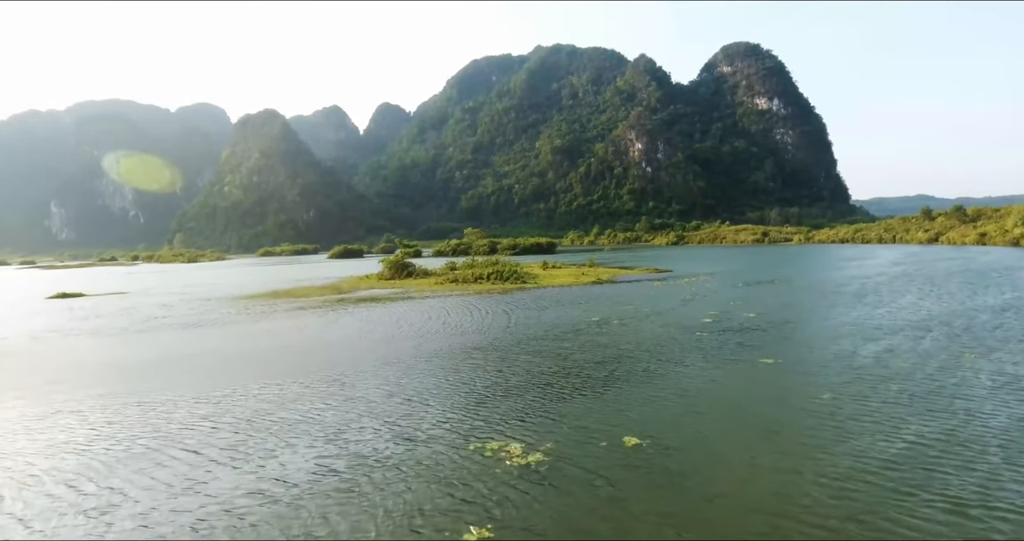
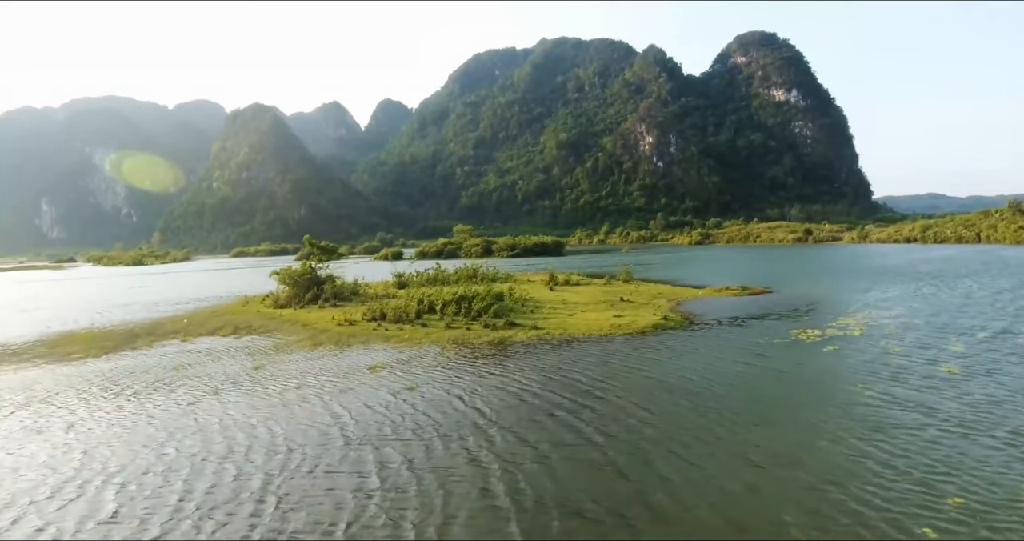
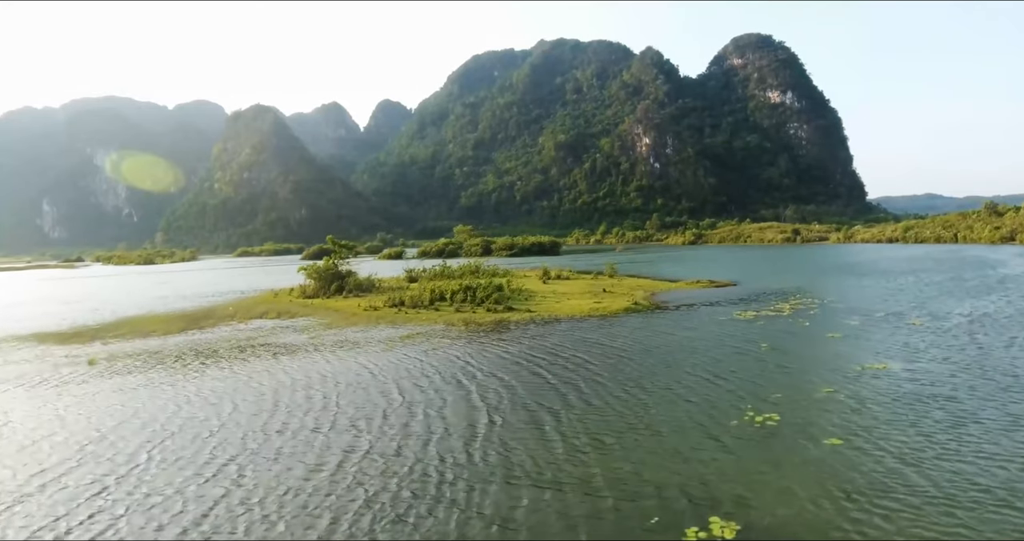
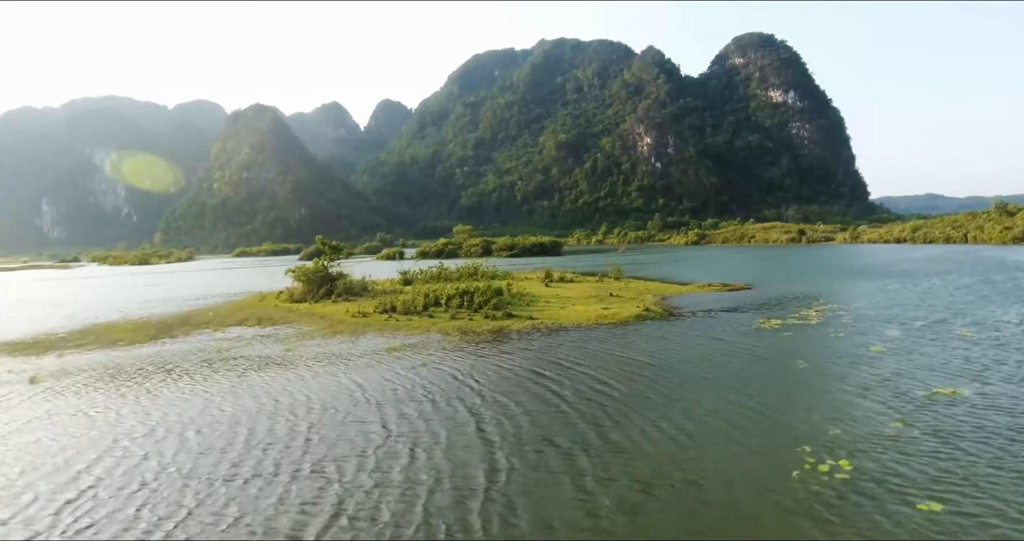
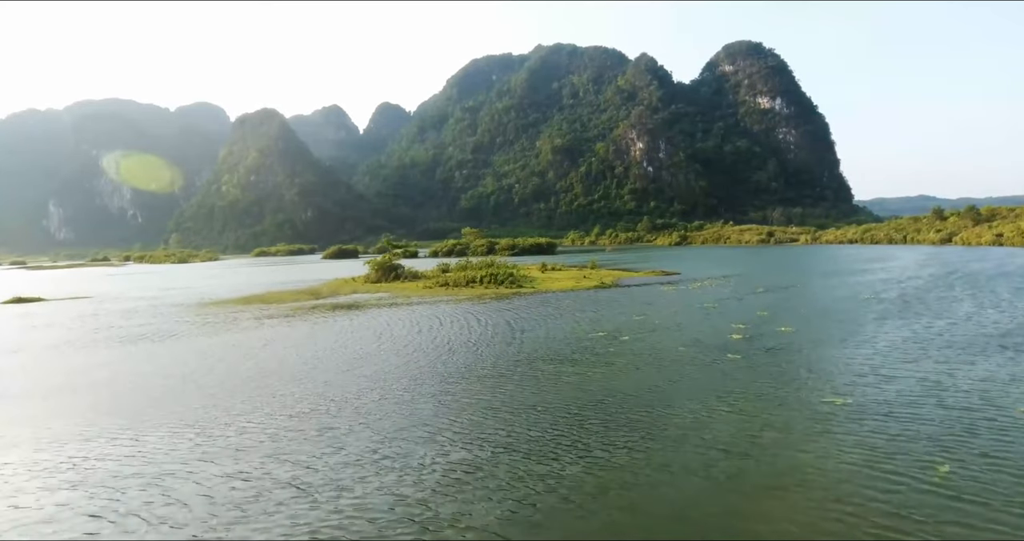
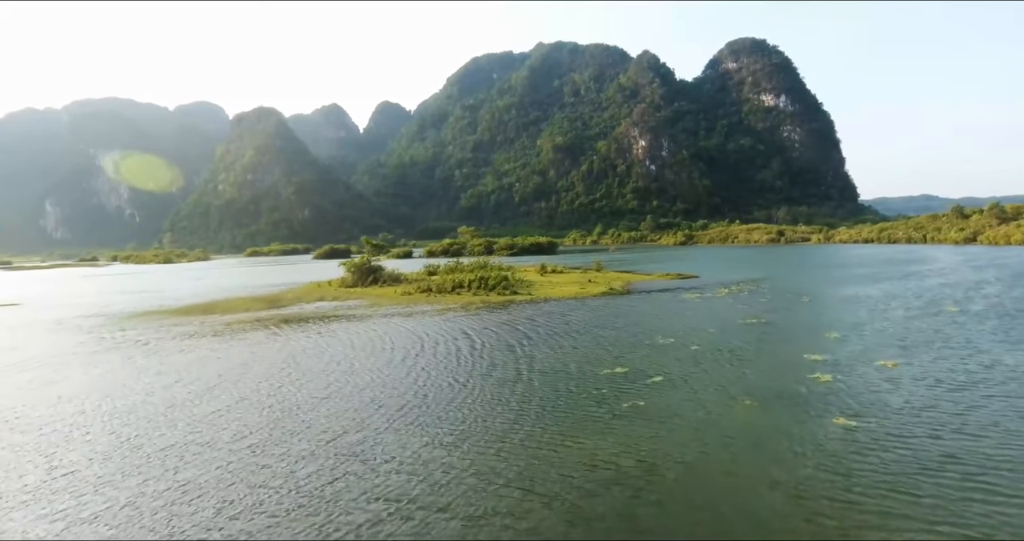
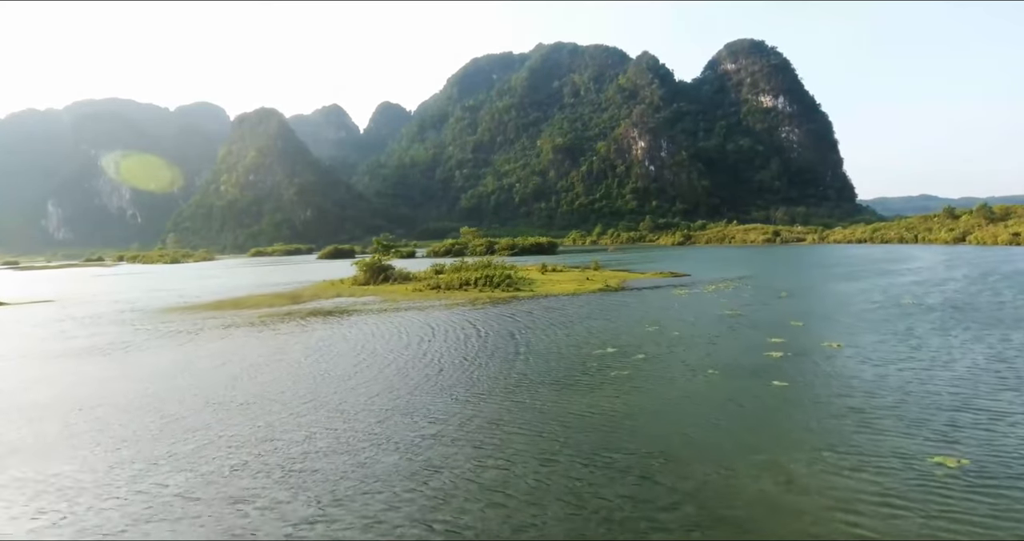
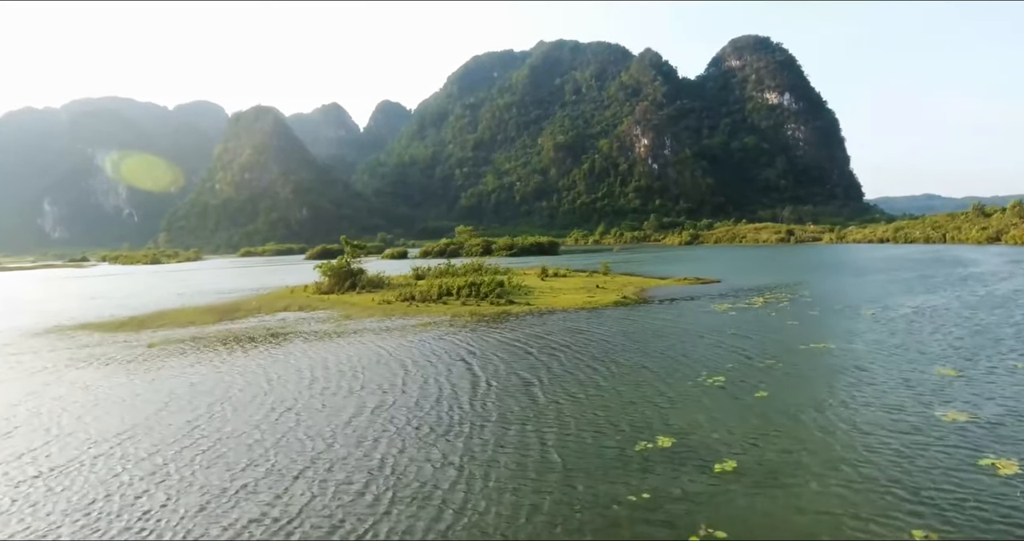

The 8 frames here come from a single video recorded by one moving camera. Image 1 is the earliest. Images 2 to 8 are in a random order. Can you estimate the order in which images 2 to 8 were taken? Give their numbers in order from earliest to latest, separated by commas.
5, 7, 6, 8, 3, 4, 2
